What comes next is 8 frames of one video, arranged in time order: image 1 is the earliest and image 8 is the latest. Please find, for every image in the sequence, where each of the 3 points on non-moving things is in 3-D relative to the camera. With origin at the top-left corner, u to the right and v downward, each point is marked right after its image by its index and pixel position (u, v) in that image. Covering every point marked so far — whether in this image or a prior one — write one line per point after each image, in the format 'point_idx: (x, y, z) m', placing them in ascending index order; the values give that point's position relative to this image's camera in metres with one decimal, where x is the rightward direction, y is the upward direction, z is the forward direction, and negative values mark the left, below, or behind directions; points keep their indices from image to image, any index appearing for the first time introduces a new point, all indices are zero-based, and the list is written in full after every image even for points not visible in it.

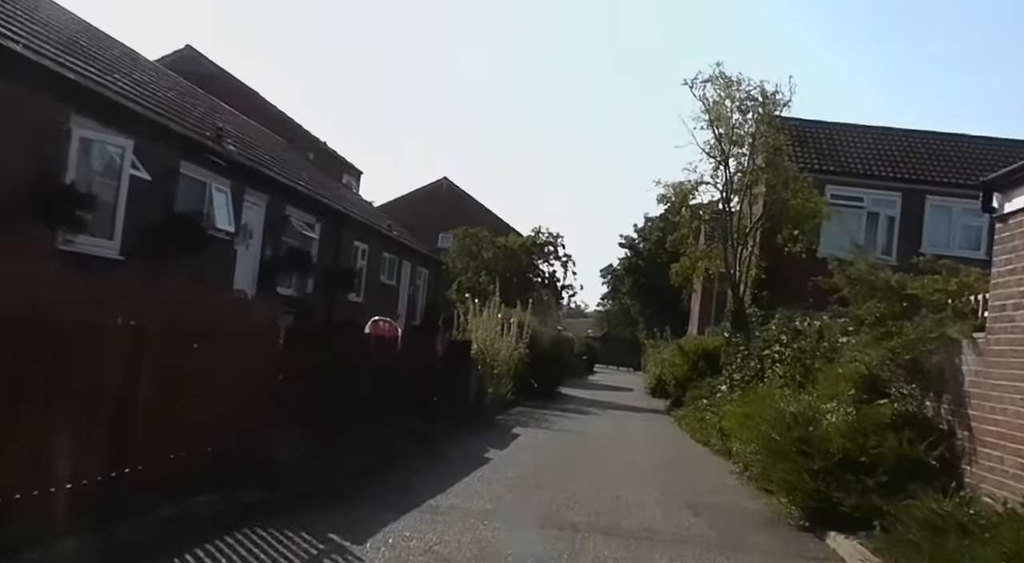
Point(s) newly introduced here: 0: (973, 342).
0: (+5.0, -0.7, +8.5) m
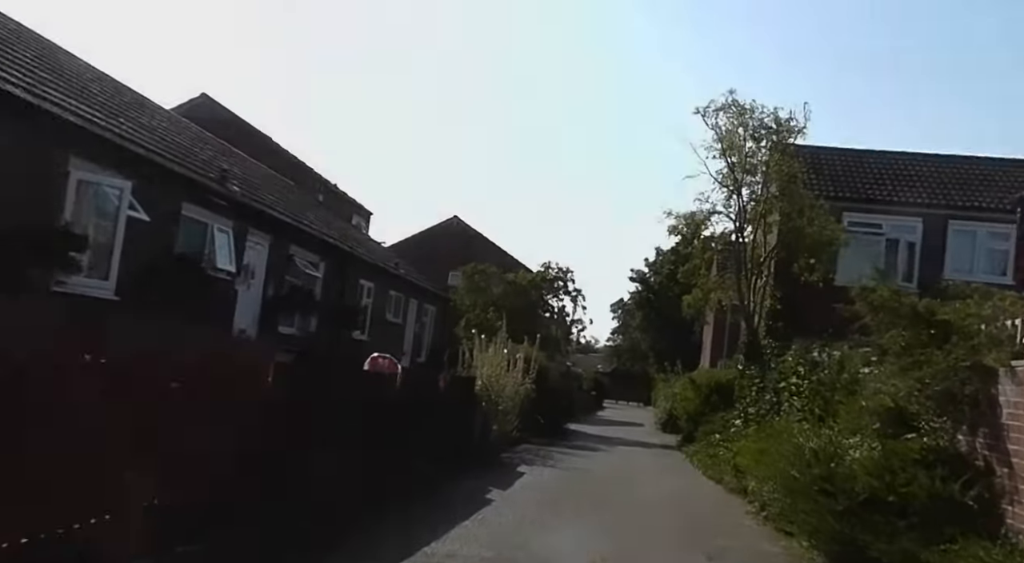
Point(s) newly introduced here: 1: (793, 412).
0: (+4.9, -0.9, +7.8) m
1: (+4.7, -2.2, +13.2) m
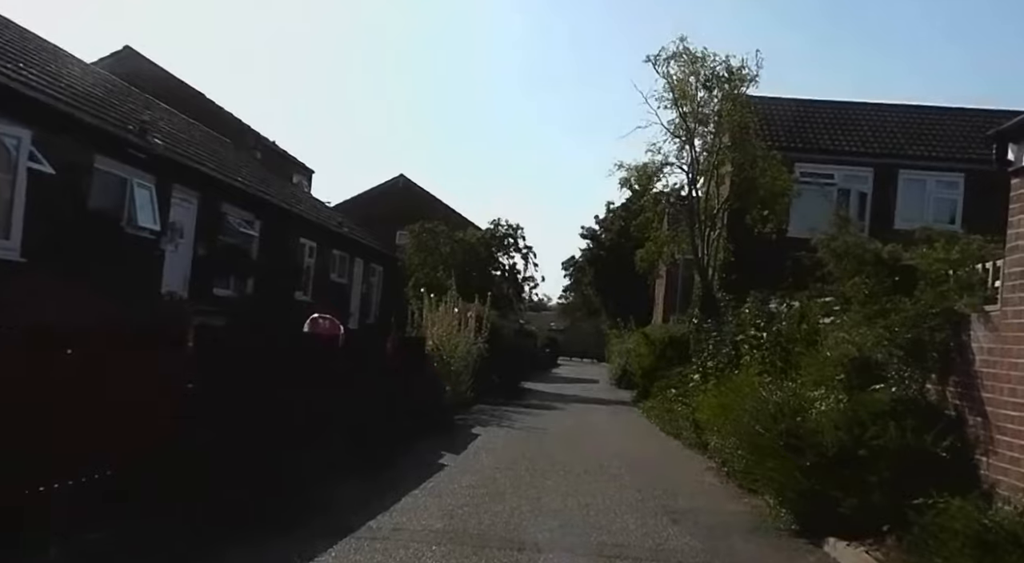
0: (+4.4, -0.3, +7.4) m
1: (+3.9, -1.4, +12.8) m
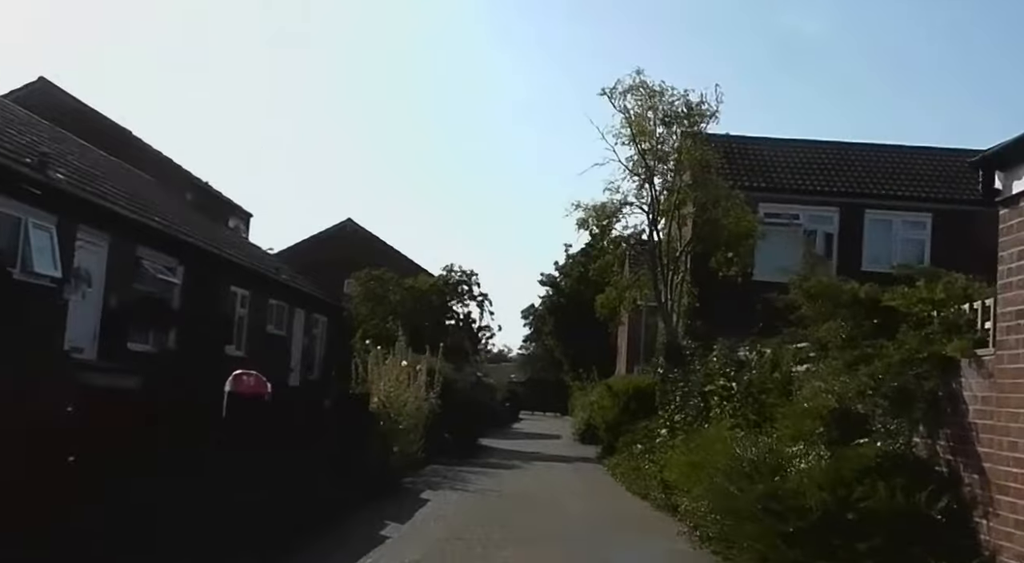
0: (+4.0, -0.7, +6.7) m
1: (+3.2, -2.1, +12.0) m
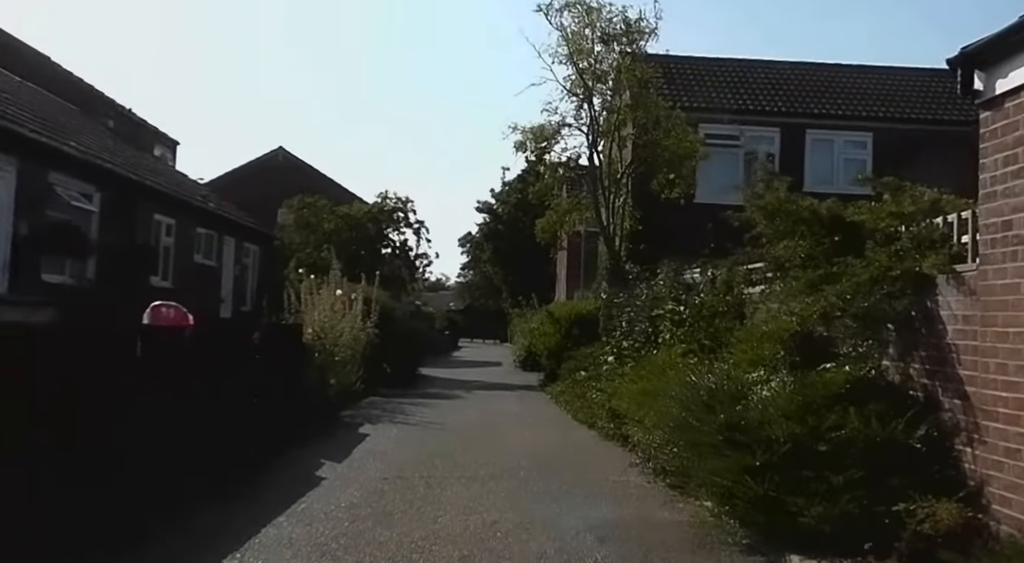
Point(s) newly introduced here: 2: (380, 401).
0: (+3.5, 0.0, +6.2) m
1: (+2.3, -0.9, +11.5) m
2: (-3.1, -2.8, +18.6) m
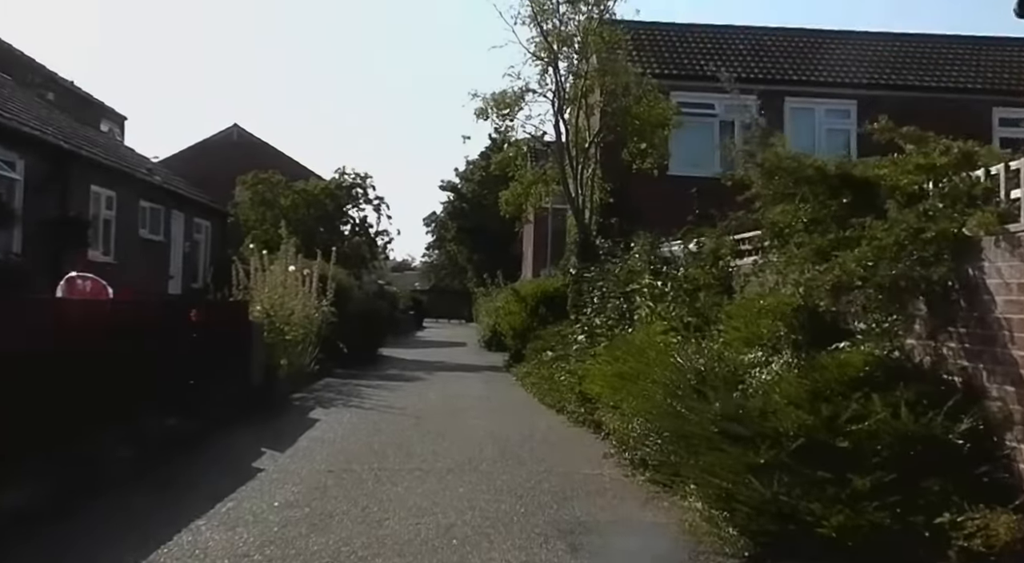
0: (+3.2, +0.3, +5.1) m
1: (+1.8, -0.5, +10.4) m
2: (-4.0, -2.3, +17.3) m
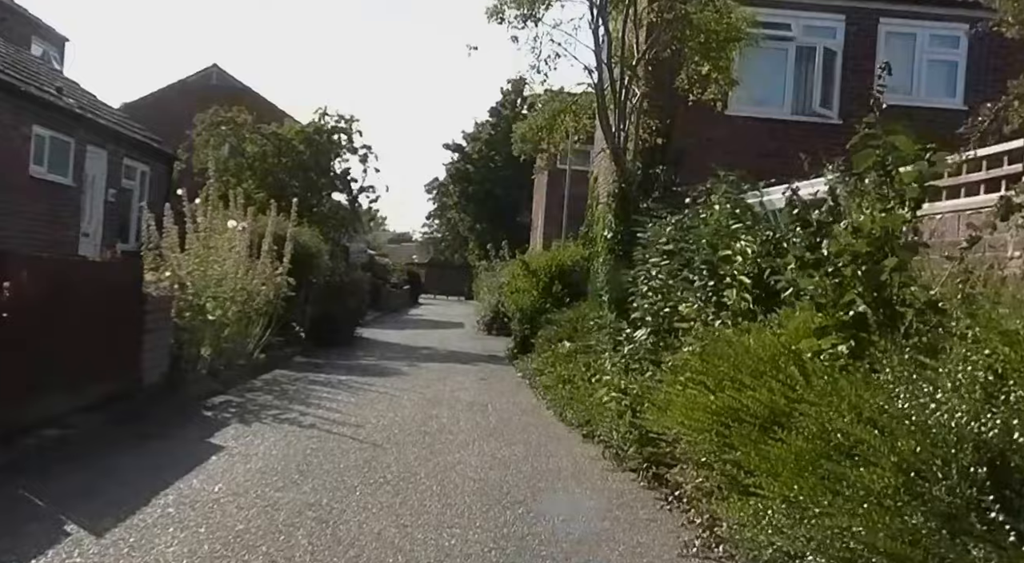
0: (+3.3, +0.4, +0.9) m
1: (+1.9, -0.2, +6.2) m
2: (-3.8, -1.6, +13.2) m
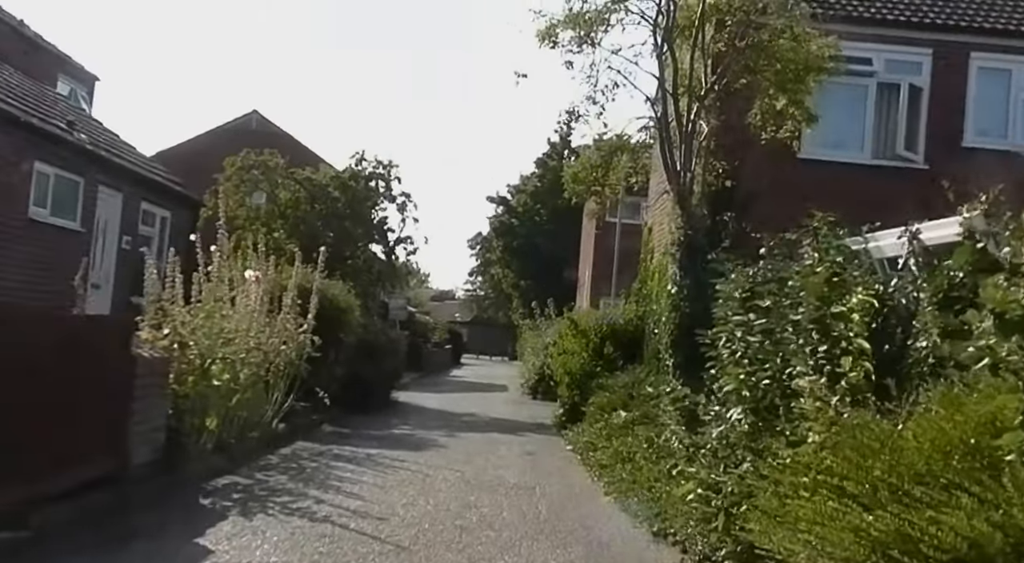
0: (+3.4, +0.4, -0.7) m
1: (+2.3, -0.6, +4.6) m
2: (-3.1, -2.6, +11.8) m
